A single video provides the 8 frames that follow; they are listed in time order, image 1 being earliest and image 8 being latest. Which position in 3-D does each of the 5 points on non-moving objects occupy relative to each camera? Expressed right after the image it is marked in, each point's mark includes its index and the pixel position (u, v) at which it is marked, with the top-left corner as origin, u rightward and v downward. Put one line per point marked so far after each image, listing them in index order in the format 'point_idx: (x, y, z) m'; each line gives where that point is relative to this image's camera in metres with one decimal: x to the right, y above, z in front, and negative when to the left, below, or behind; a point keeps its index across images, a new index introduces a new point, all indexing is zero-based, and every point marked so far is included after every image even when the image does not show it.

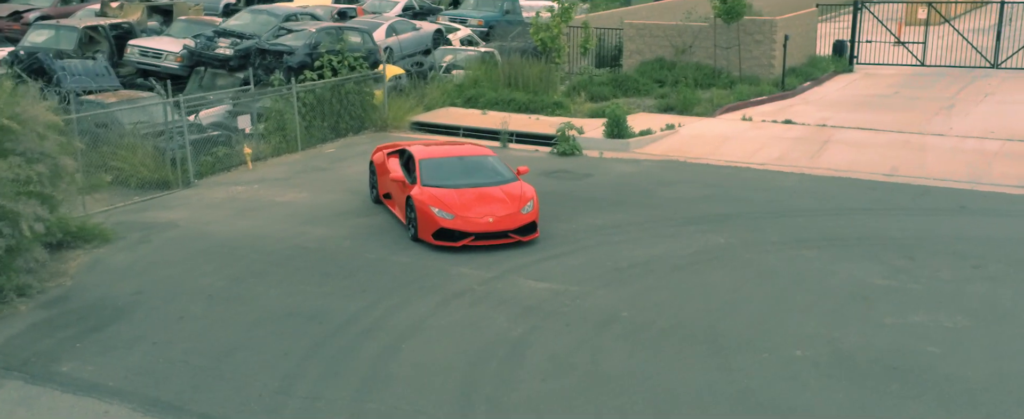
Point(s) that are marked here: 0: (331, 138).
0: (-3.7, +1.7, +19.1) m
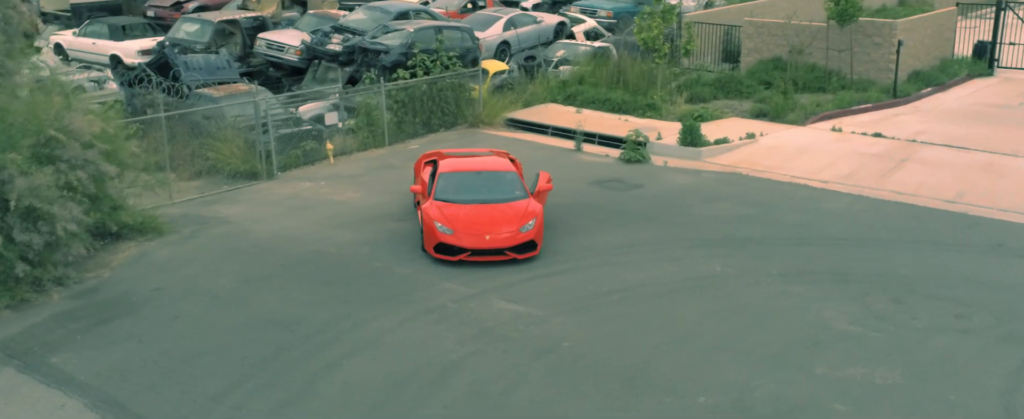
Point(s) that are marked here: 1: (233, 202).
0: (-1.8, +1.8, +19.8) m
1: (-4.6, 0.0, +14.4) m
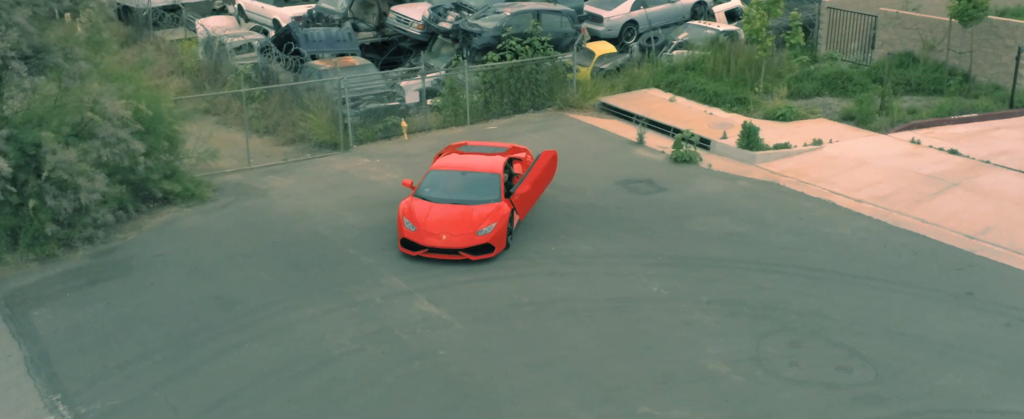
0: (+0.1, +2.3, +20.3) m
1: (-4.0, +0.5, +15.8) m
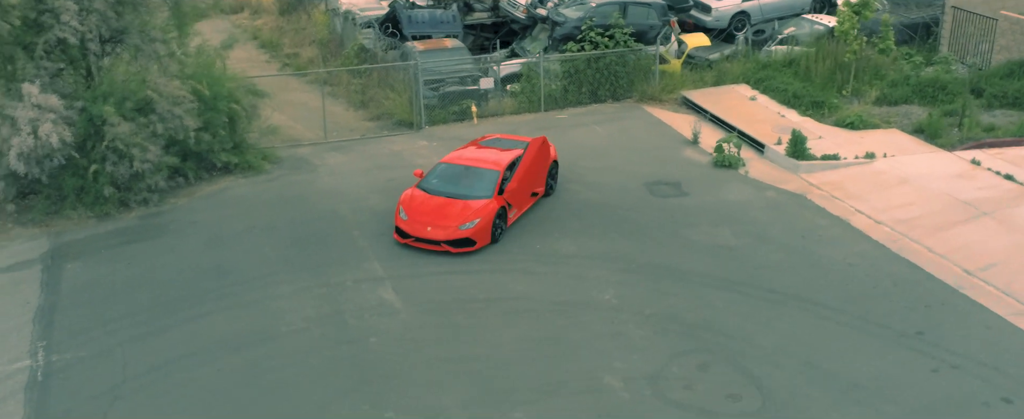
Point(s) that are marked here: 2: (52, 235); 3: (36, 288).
0: (+1.8, +2.6, +20.5) m
1: (-3.2, +1.0, +16.9) m
2: (-7.7, -0.5, +14.1) m
3: (-6.4, -1.1, +11.4) m
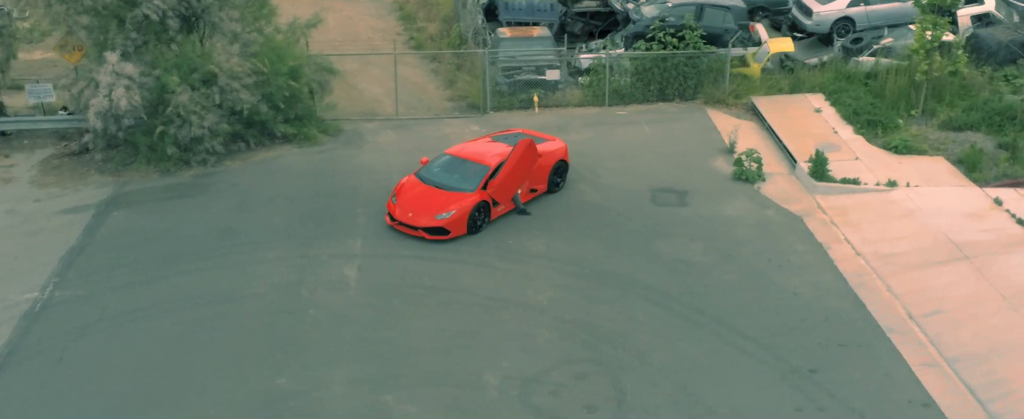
0: (+3.4, +2.6, +20.7) m
1: (-2.4, +1.5, +18.1) m
2: (-7.4, +0.4, +16.2) m
3: (-6.8, -0.4, +13.4) m
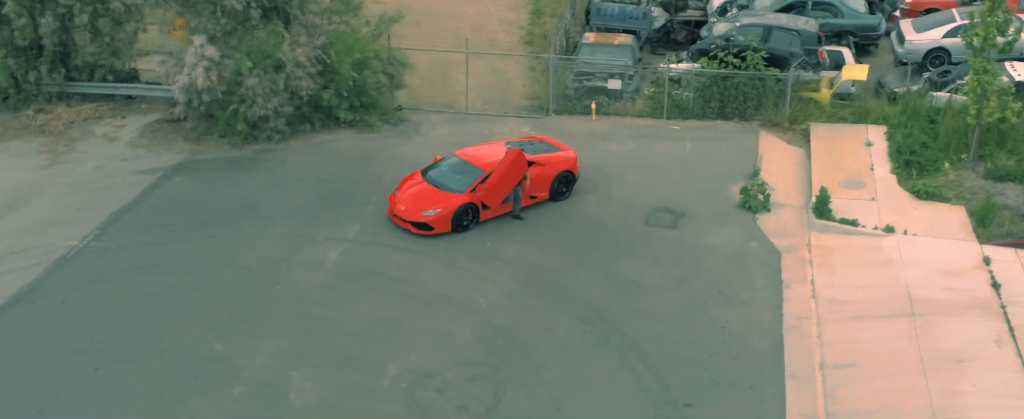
0: (+4.8, +2.2, +20.7) m
1: (-1.4, +1.7, +19.3) m
2: (-6.8, +1.2, +18.5) m
3: (-6.8, +0.3, +15.6) m
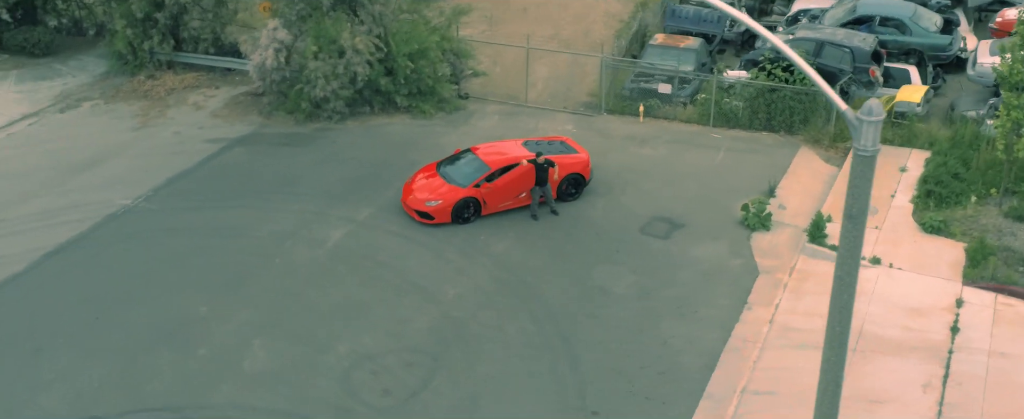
0: (+6.0, +1.9, +20.6) m
1: (-0.4, +2.0, +20.2) m
2: (-5.9, +1.9, +20.3) m
3: (-6.4, +0.9, +17.5) m
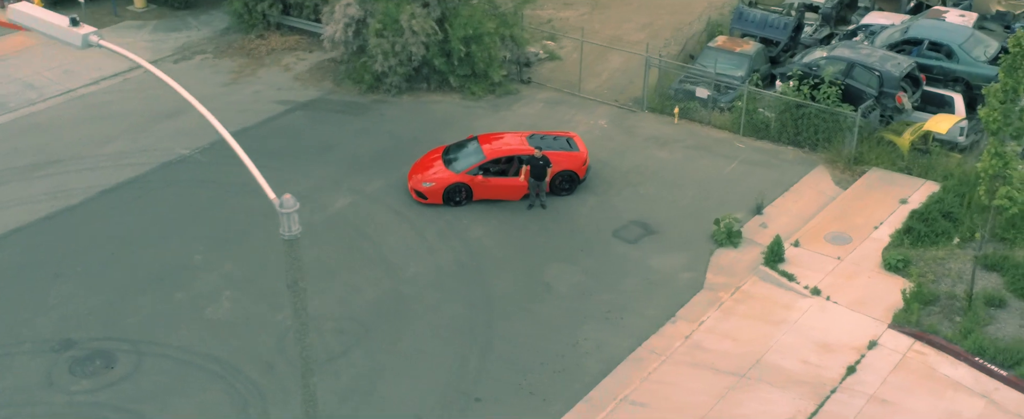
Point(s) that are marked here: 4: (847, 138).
0: (+6.9, +1.7, +20.6) m
1: (+0.6, +2.4, +21.4) m
2: (-4.8, +3.0, +22.4) m
3: (-5.9, +1.9, +19.8) m
4: (+7.9, +1.6, +19.3) m
